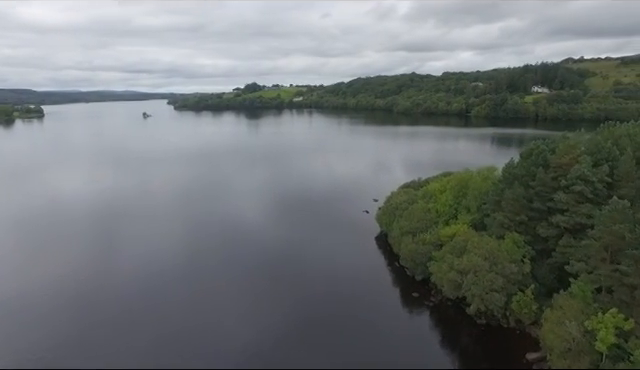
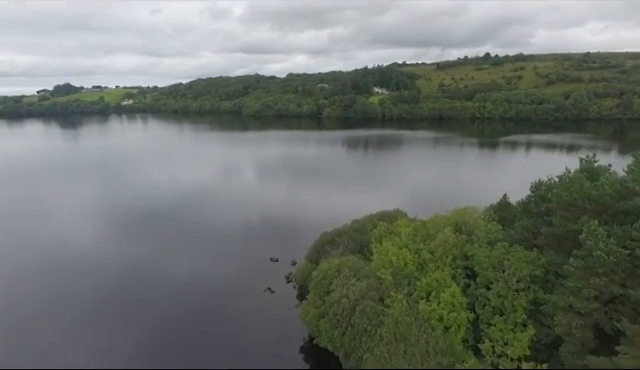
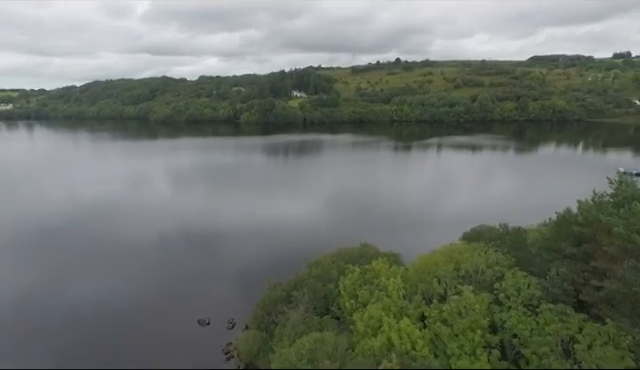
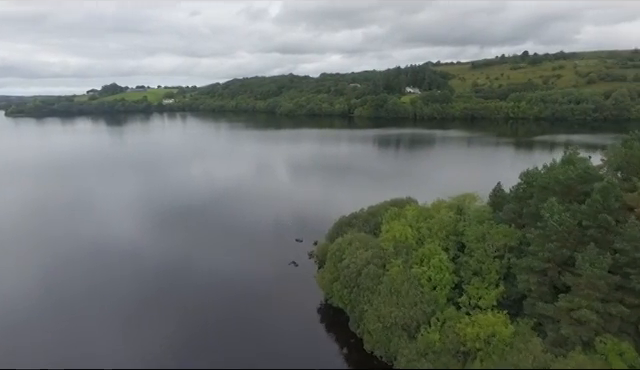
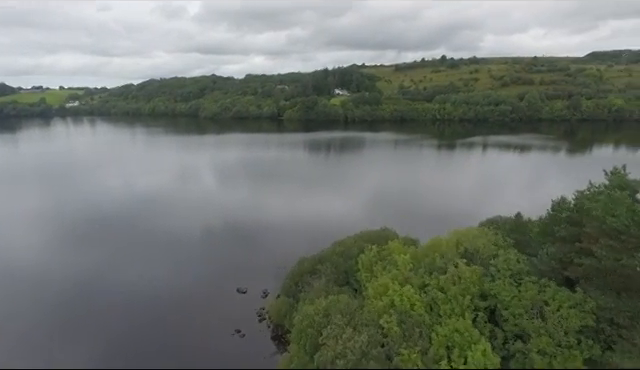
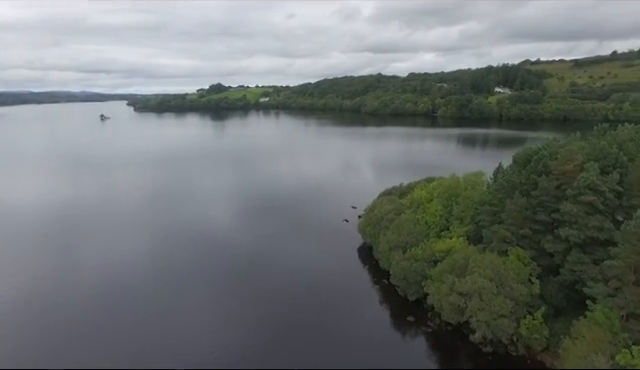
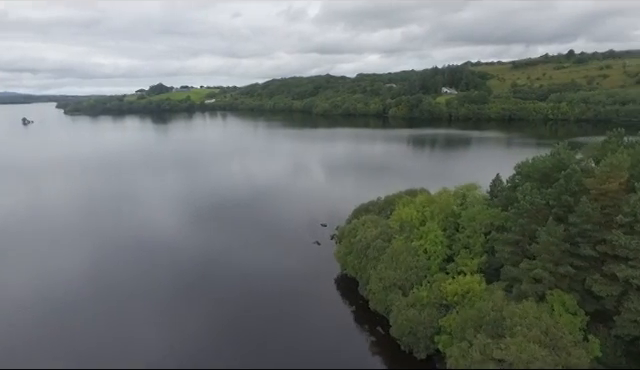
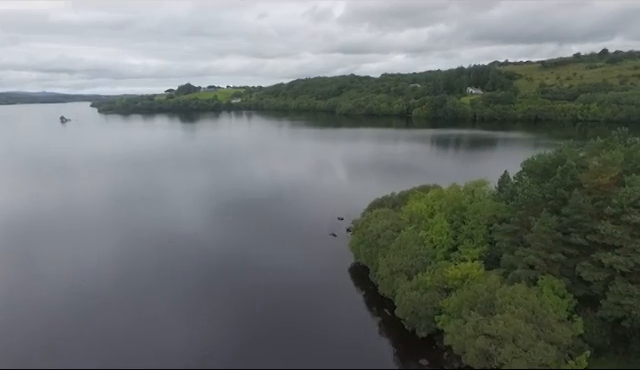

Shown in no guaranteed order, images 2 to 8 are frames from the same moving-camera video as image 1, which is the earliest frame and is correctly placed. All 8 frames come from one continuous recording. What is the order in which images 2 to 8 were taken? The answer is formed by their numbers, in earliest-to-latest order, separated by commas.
6, 8, 7, 4, 2, 5, 3
